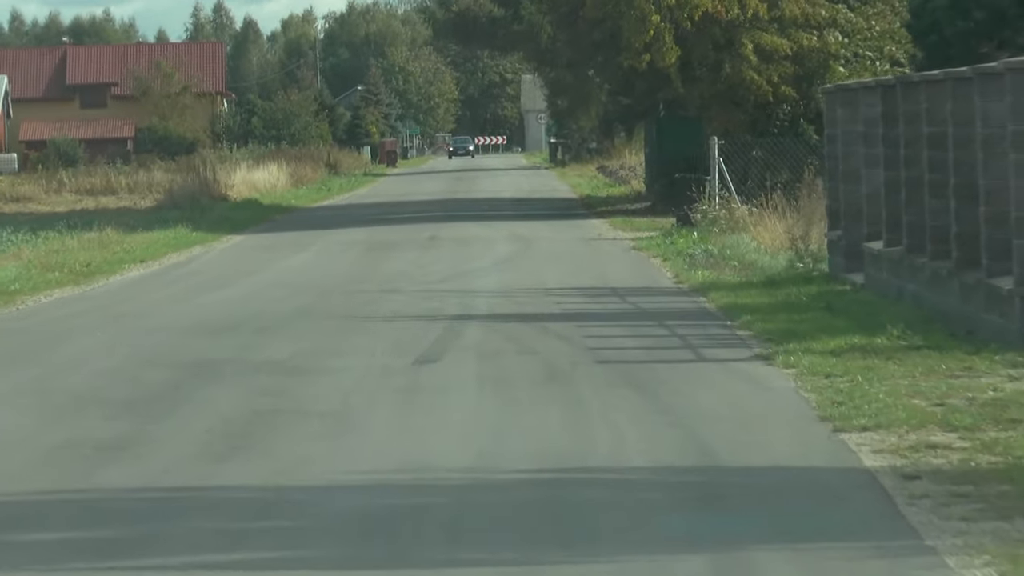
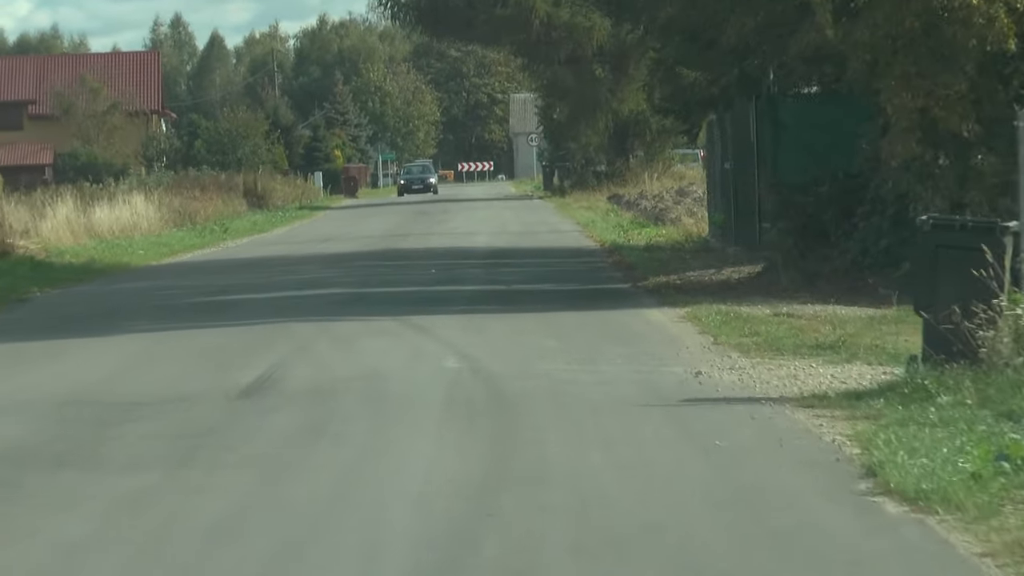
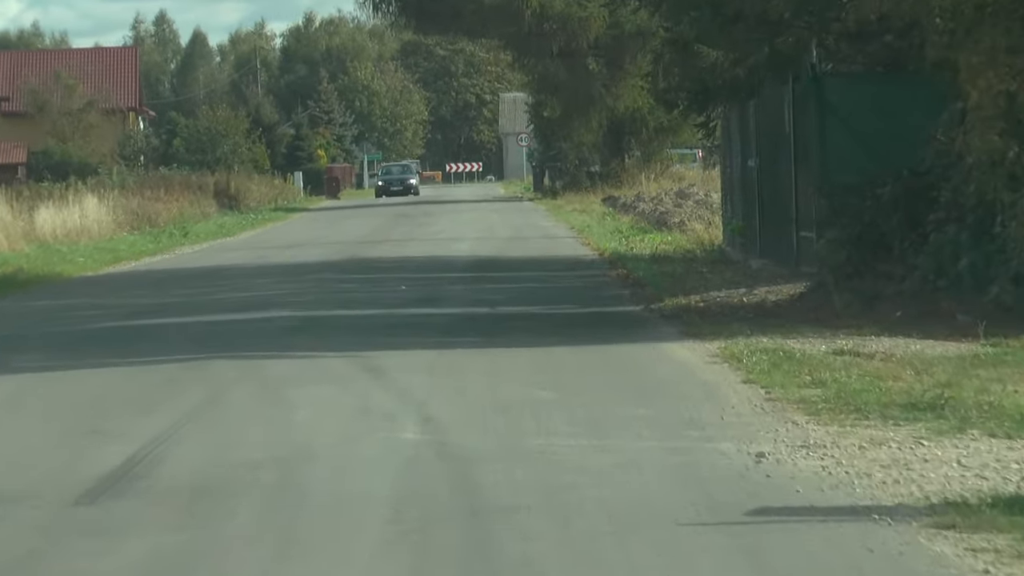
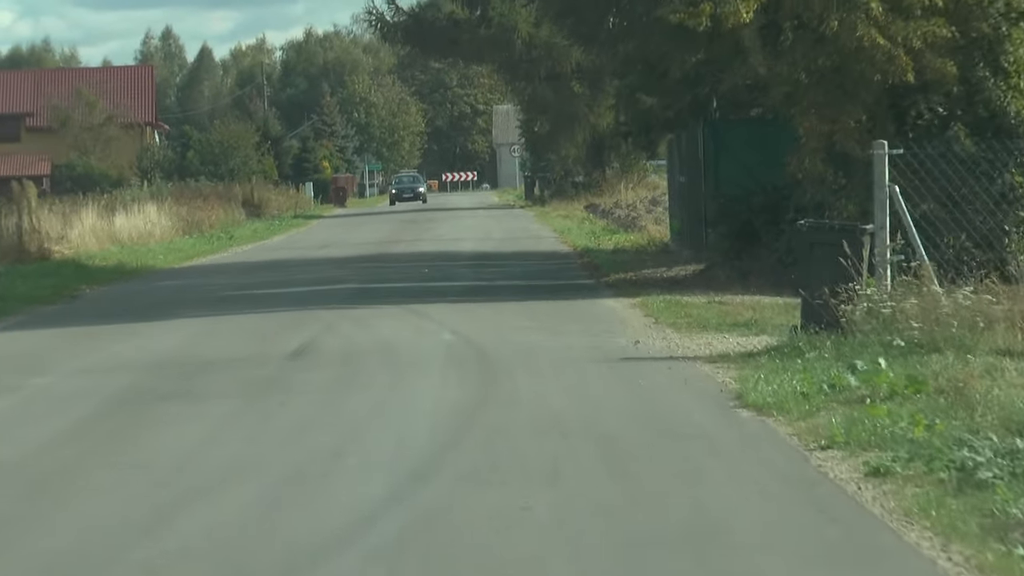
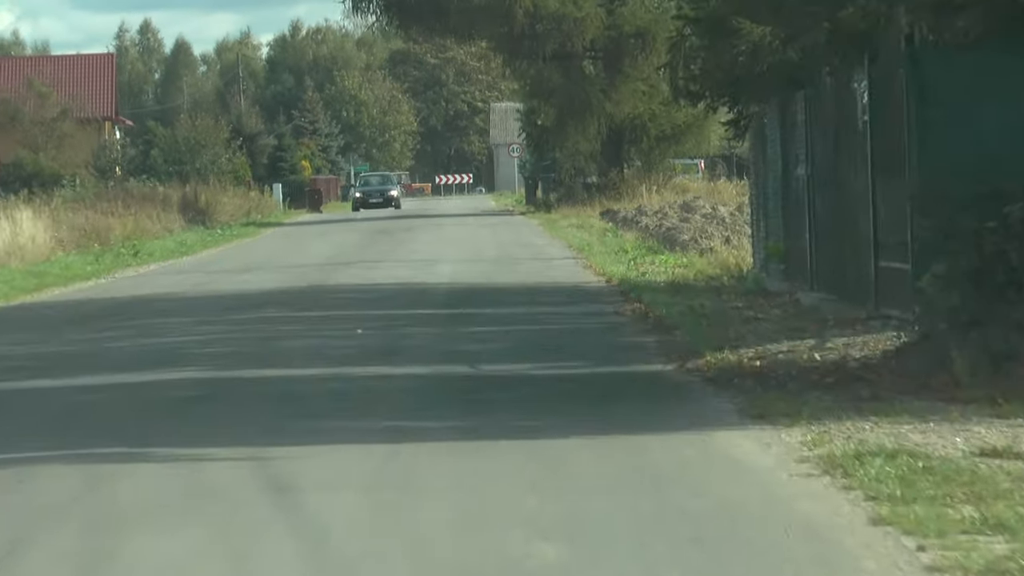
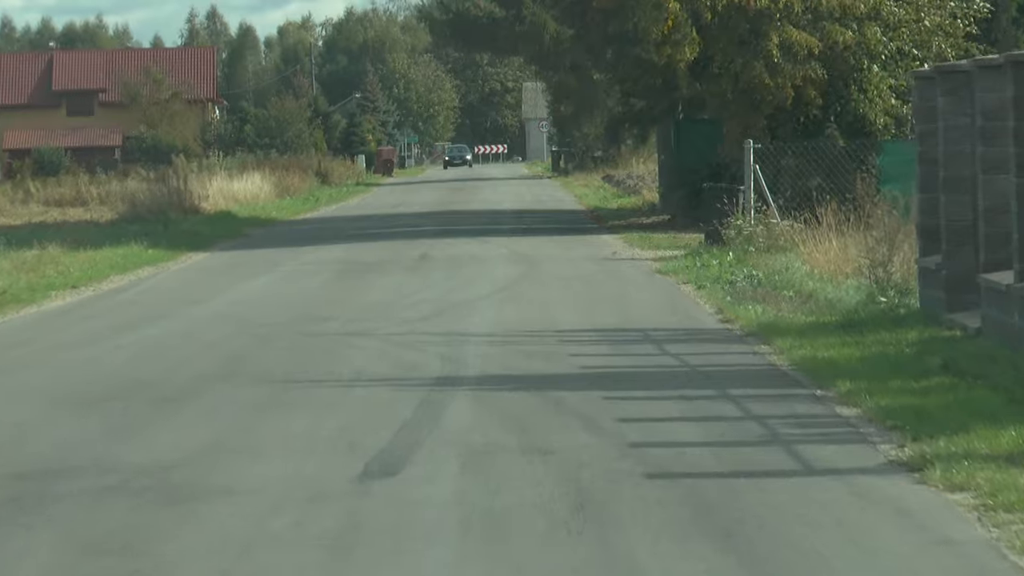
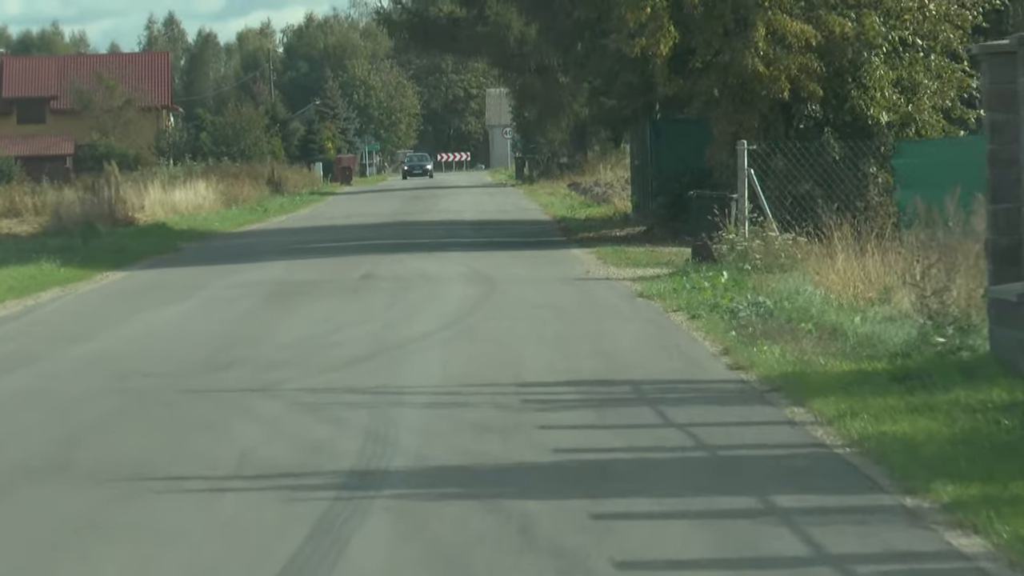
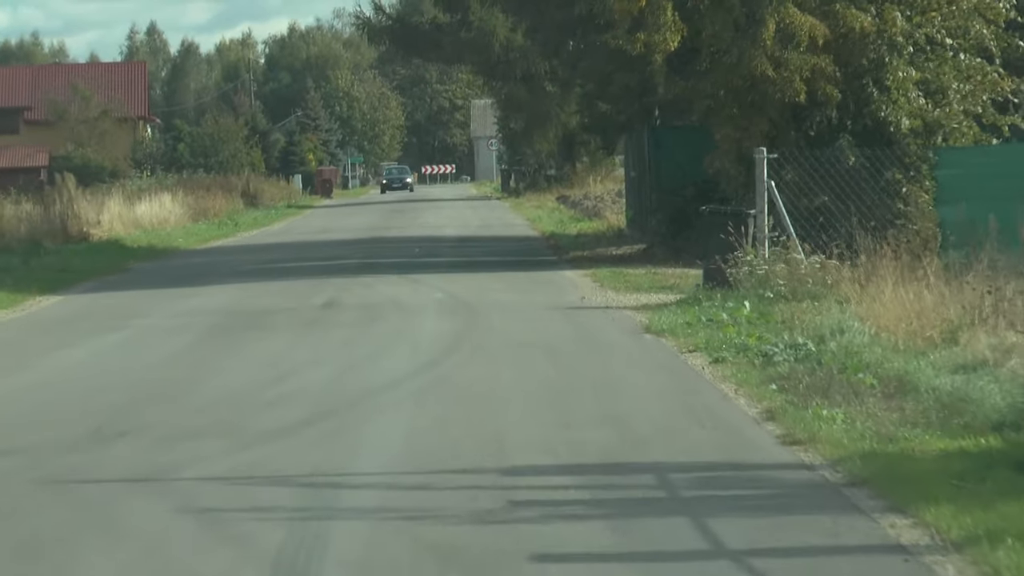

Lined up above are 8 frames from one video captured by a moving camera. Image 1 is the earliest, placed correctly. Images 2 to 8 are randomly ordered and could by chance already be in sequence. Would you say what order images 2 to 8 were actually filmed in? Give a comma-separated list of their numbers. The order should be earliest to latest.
6, 7, 8, 4, 2, 3, 5
